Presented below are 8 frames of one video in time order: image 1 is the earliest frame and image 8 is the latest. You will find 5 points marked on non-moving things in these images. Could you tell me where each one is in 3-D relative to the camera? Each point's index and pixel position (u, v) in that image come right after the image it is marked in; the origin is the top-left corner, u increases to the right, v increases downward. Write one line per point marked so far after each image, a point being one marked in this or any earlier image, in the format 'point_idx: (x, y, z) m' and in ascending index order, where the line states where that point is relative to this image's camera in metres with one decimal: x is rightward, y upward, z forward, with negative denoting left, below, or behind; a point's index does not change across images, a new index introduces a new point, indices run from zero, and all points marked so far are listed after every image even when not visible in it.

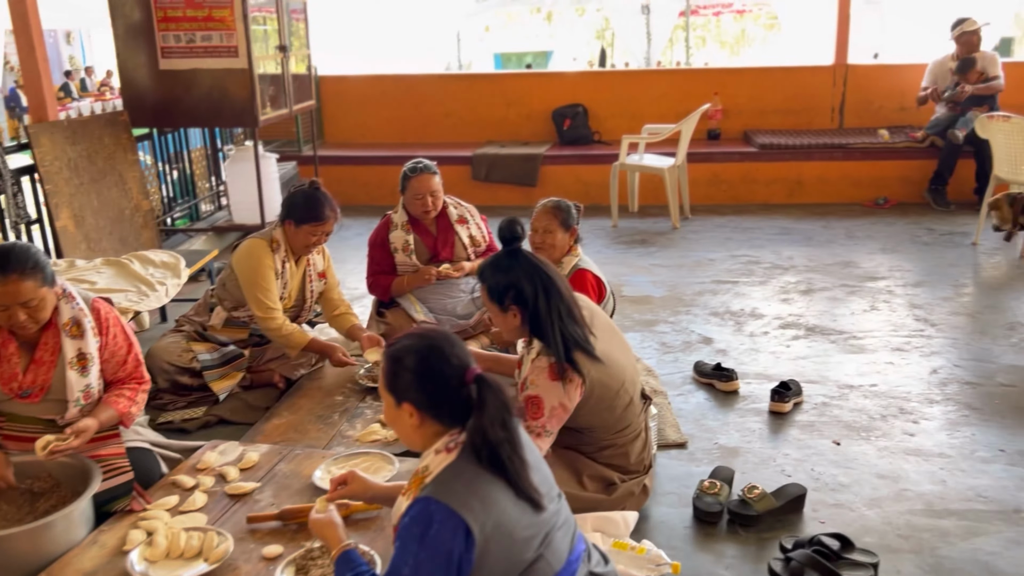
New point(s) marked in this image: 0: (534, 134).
0: (+0.2, +1.1, +6.3) m
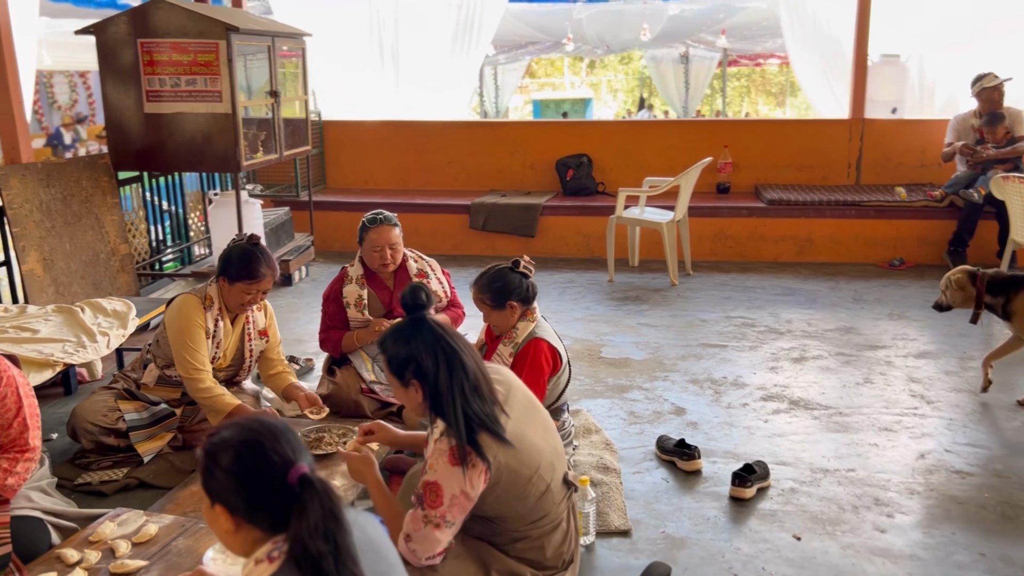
0: (+0.2, +0.8, +6.2) m
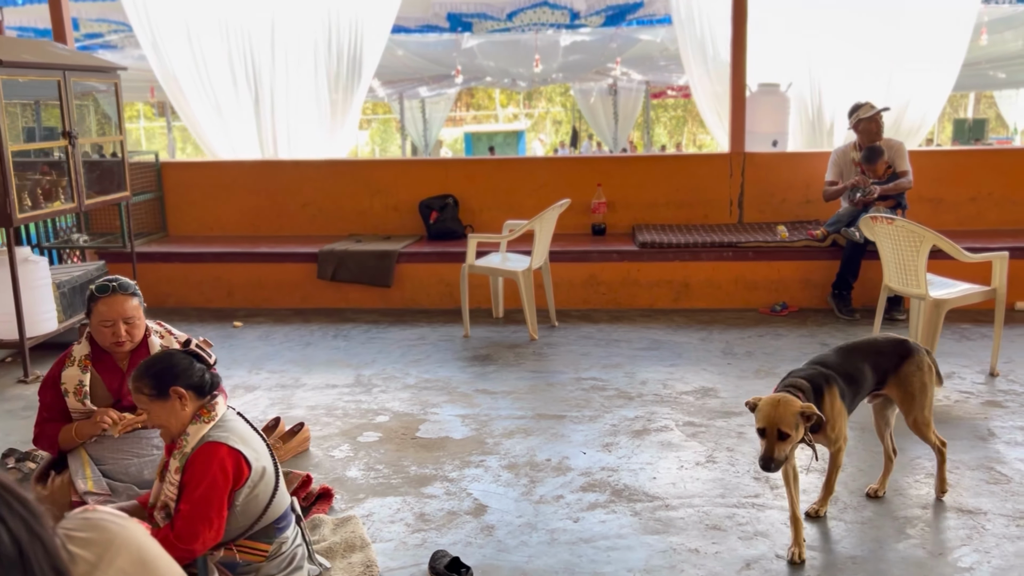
0: (-0.7, +0.4, +5.6) m
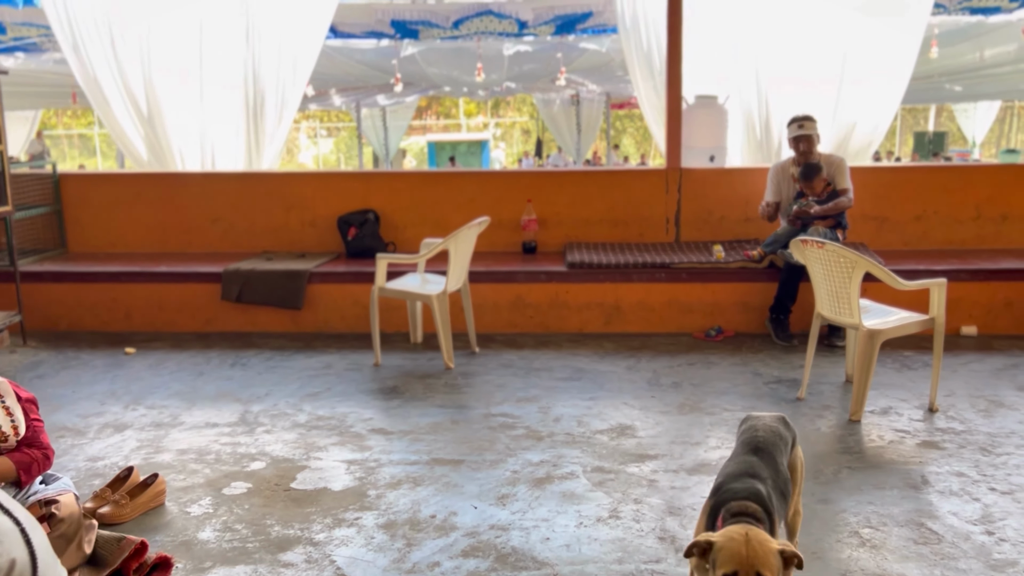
0: (-1.2, +0.3, +5.3) m
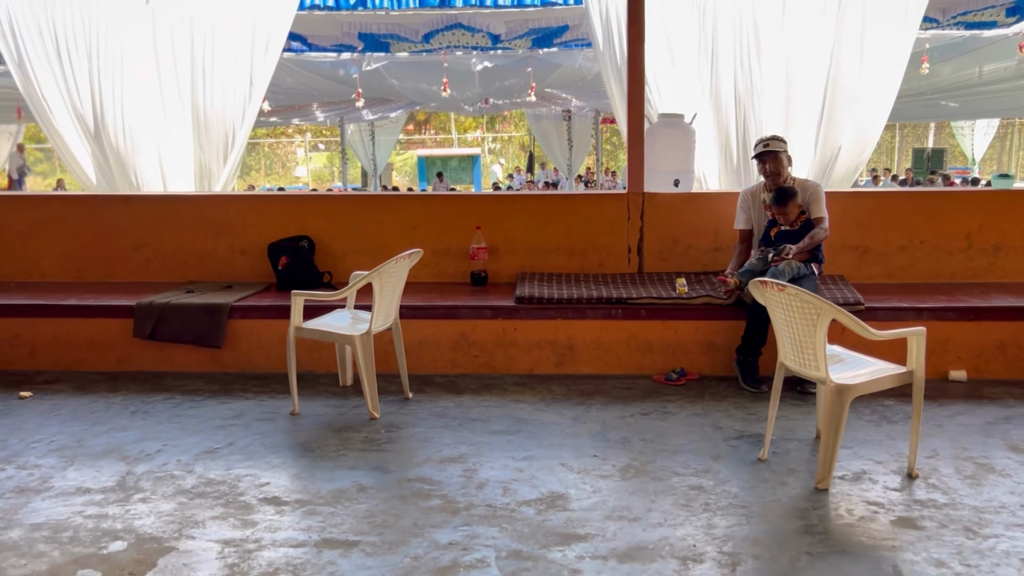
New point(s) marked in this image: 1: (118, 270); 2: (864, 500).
0: (-1.5, +0.1, +4.9) m
1: (-2.2, +0.1, +4.9) m
2: (+1.2, -0.7, +2.9) m
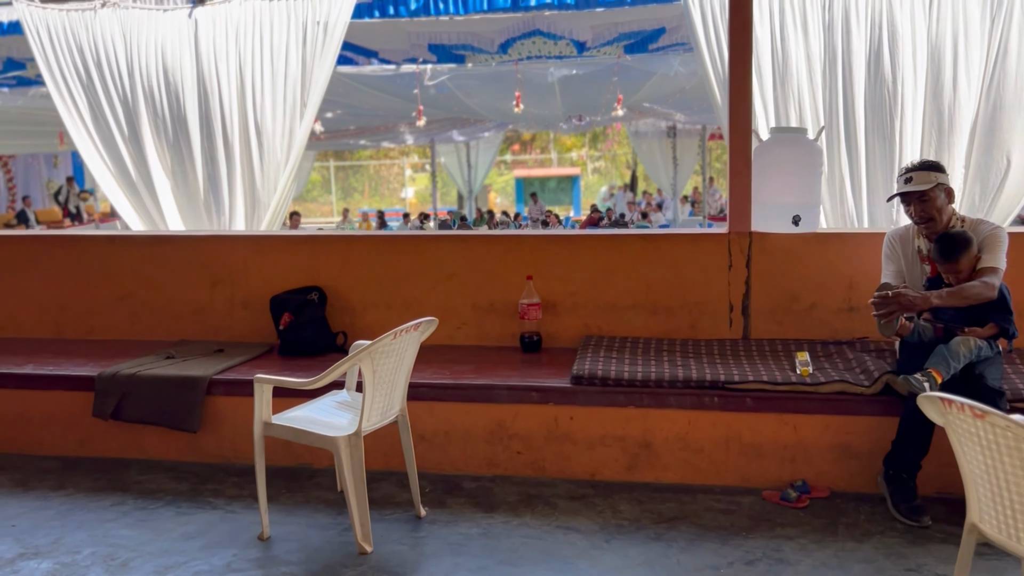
0: (-1.2, -0.2, +3.9) m
1: (-1.9, -0.2, +4.1) m
2: (+1.2, -1.0, +1.7) m
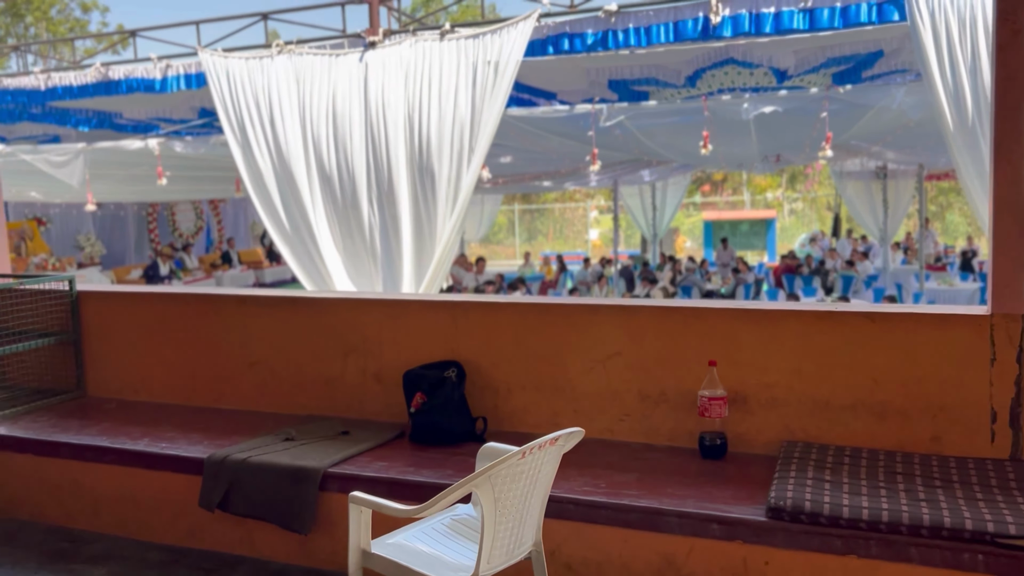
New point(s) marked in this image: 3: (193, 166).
0: (-0.5, -0.5, +3.4) m
1: (-1.2, -0.5, +3.7) m
2: (+1.4, -1.2, +0.7) m
3: (-3.2, +1.2, +8.6) m
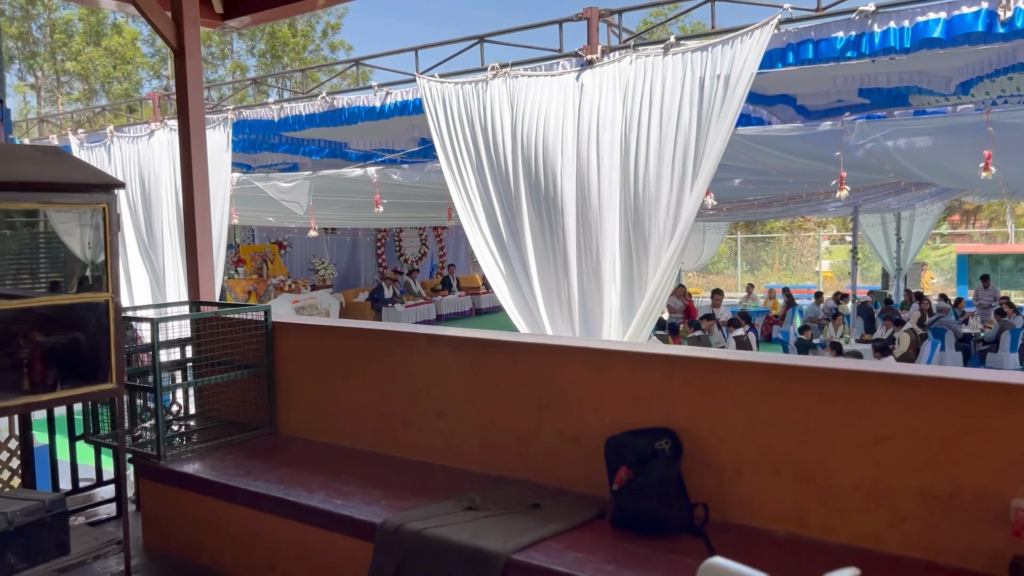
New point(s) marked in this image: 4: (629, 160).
0: (+0.2, -0.6, +2.9) m
1: (-0.4, -0.6, +3.4) m
2: (+1.3, -1.3, -0.3) m
3: (-1.0, +0.9, +8.6) m
4: (+0.5, +0.6, +3.9) m
